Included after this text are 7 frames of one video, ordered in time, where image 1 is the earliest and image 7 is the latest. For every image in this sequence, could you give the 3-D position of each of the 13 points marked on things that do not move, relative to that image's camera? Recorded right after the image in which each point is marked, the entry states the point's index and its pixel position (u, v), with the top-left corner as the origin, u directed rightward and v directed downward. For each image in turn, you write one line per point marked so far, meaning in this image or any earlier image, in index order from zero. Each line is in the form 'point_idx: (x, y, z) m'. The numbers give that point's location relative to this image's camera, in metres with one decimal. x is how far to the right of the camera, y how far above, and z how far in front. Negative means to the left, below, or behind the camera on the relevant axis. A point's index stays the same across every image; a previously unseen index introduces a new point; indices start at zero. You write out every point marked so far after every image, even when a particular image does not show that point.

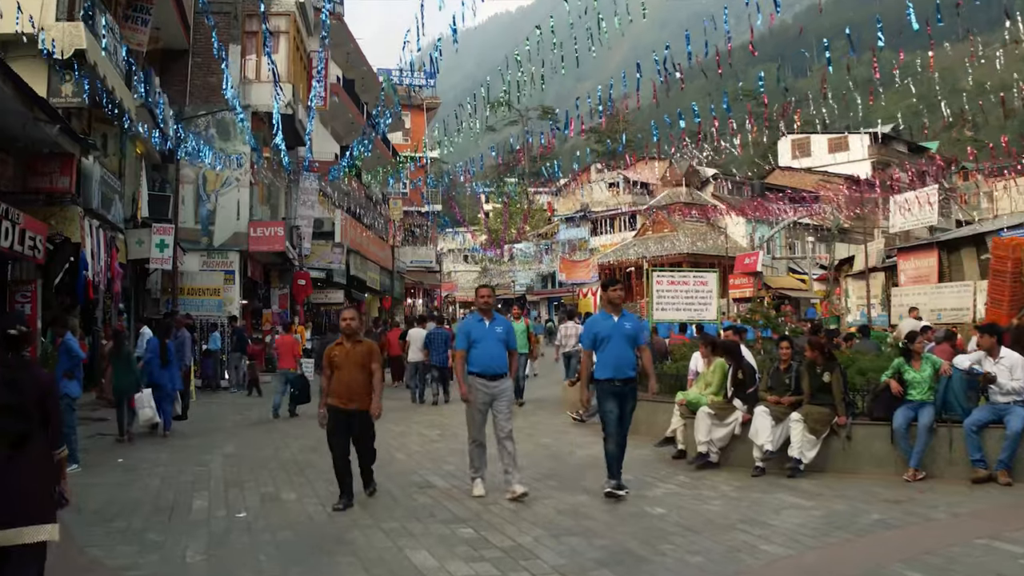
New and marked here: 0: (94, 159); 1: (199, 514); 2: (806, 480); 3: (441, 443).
0: (-7.3, +2.3, +15.5) m
1: (-2.4, -1.7, +6.7) m
2: (+2.6, -1.7, +7.8) m
3: (-0.8, -1.8, +10.2) m
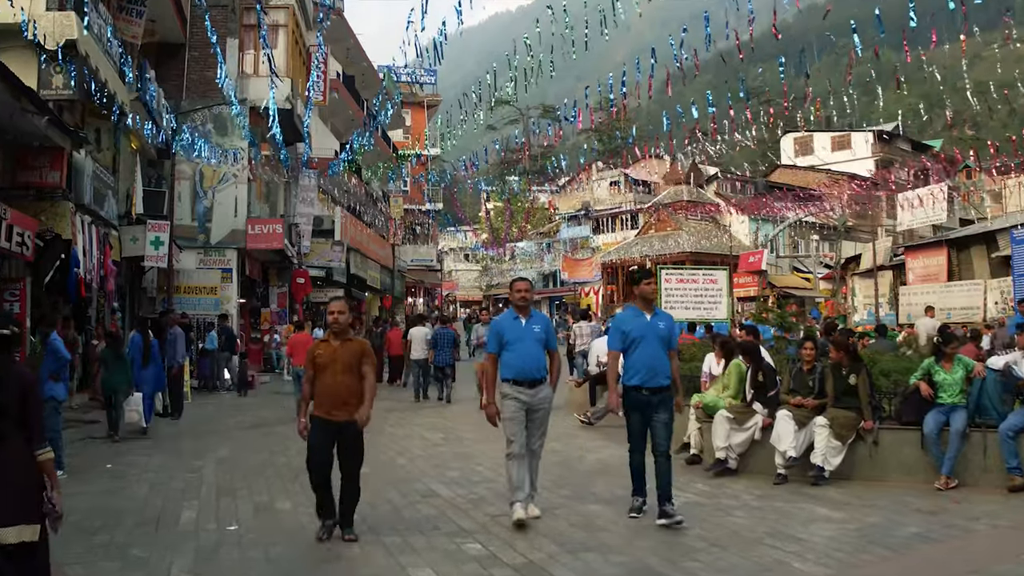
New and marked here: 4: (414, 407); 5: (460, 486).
0: (-7.3, +2.3, +15.1) m
1: (-2.3, -1.7, +6.3) m
2: (+2.7, -1.7, +7.4) m
3: (-0.7, -1.8, +9.8) m
4: (-1.7, -2.1, +15.3) m
5: (-0.4, -1.7, +7.5) m
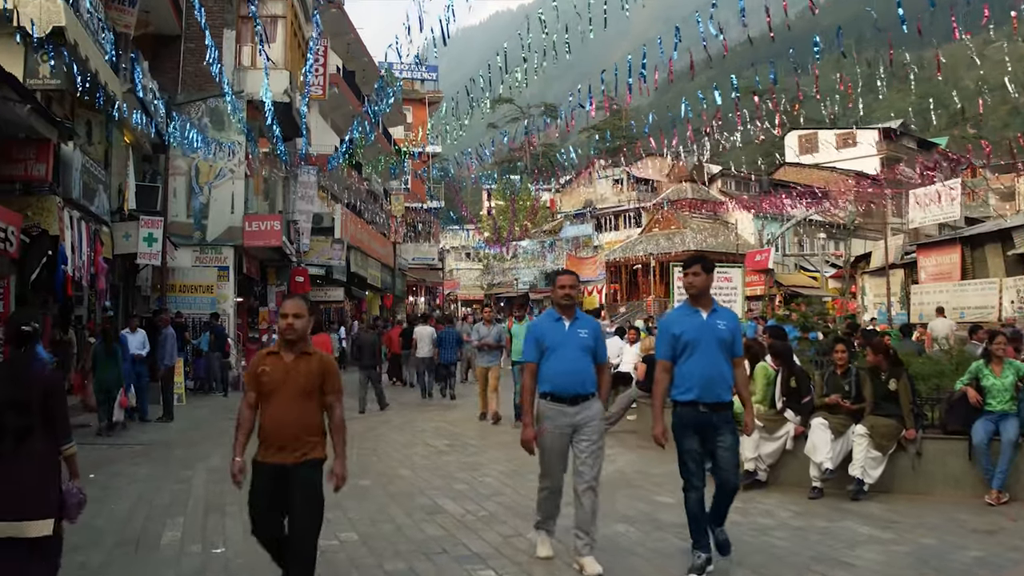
0: (-7.1, +2.3, +14.5) m
1: (-2.2, -1.7, +5.7) m
2: (+2.8, -1.7, +6.8) m
3: (-0.6, -1.7, +9.2) m
4: (-1.6, -2.0, +14.7) m
5: (-0.3, -1.7, +6.9) m
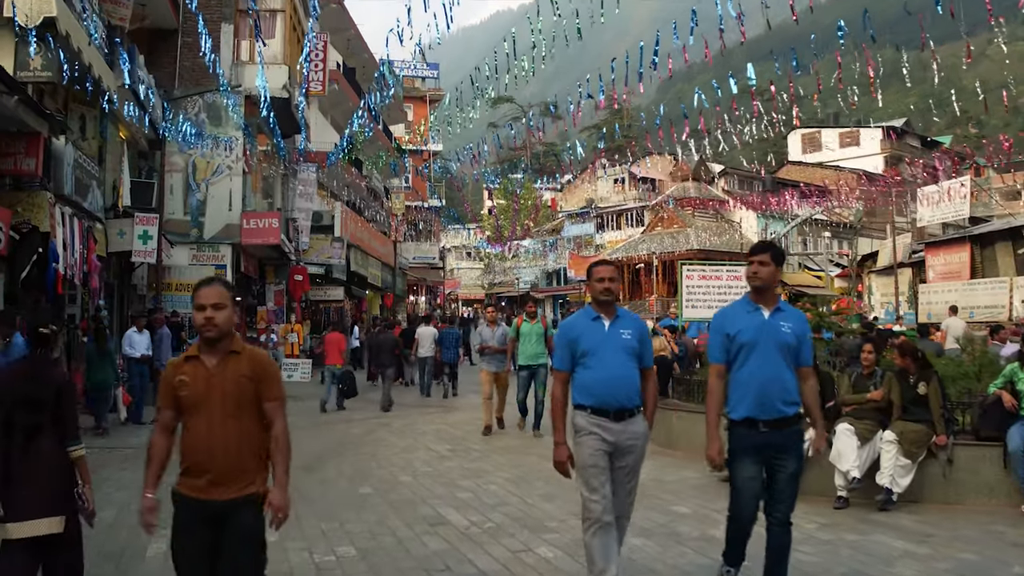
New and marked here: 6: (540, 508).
0: (-7.1, +2.3, +14.1) m
1: (-2.2, -1.7, +5.3) m
2: (+2.8, -1.6, +6.4) m
3: (-0.6, -1.7, +8.8) m
4: (-1.5, -2.0, +14.3) m
5: (-0.3, -1.7, +6.5) m
6: (+0.2, -1.7, +6.7) m
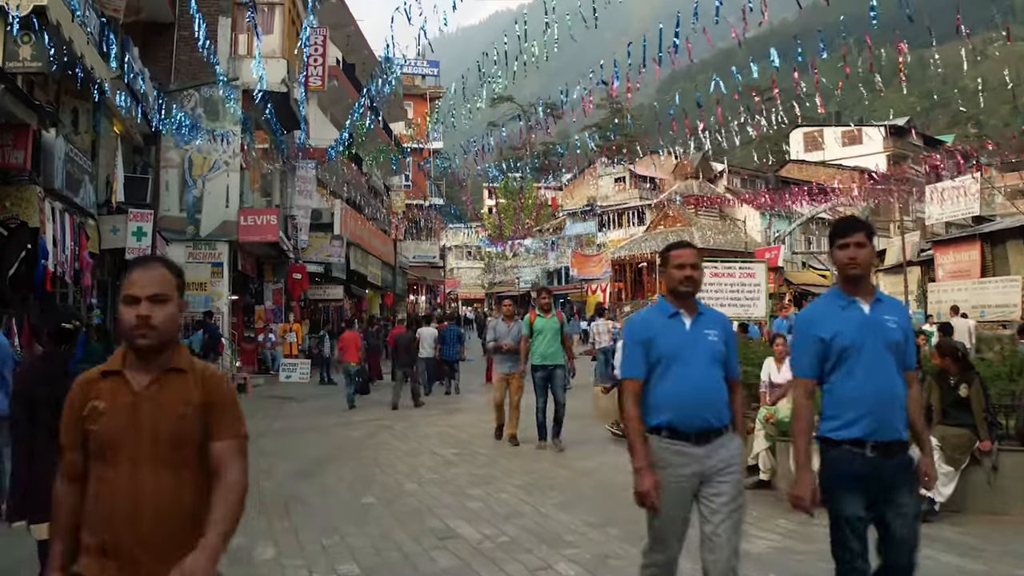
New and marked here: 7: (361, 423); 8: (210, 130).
0: (-7.0, +2.4, +13.6) m
1: (-2.1, -1.6, +4.9) m
2: (+2.9, -1.6, +5.9) m
3: (-0.5, -1.7, +8.4) m
4: (-1.5, -2.0, +13.9) m
5: (-0.2, -1.6, +6.1) m
6: (+0.3, -1.6, +6.2) m
7: (-2.1, -1.9, +12.5) m
8: (-6.9, +3.6, +20.1) m
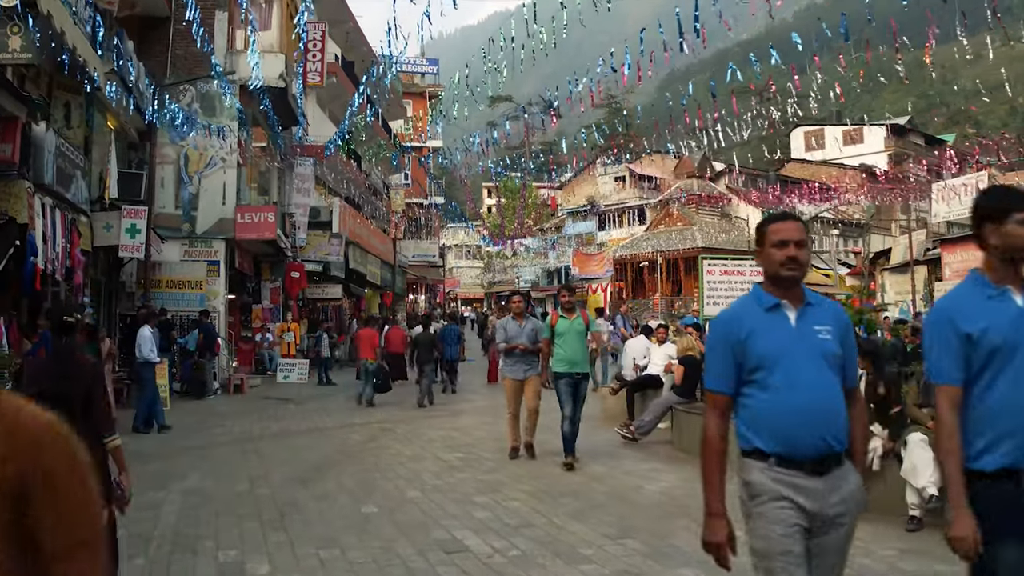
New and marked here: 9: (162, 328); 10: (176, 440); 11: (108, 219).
0: (-6.9, +2.4, +13.2) m
1: (-2.0, -1.6, +4.5) m
2: (+3.0, -1.6, +5.6) m
3: (-0.4, -1.7, +8.0) m
4: (-1.4, -1.9, +13.5) m
5: (-0.1, -1.6, +5.7) m
6: (+0.4, -1.6, +5.9) m
7: (-2.1, -1.9, +12.1) m
8: (-6.8, +3.6, +19.7) m
9: (-6.5, -0.7, +16.6) m
10: (-4.3, -1.9, +11.2) m
11: (-7.2, +1.2, +15.7) m
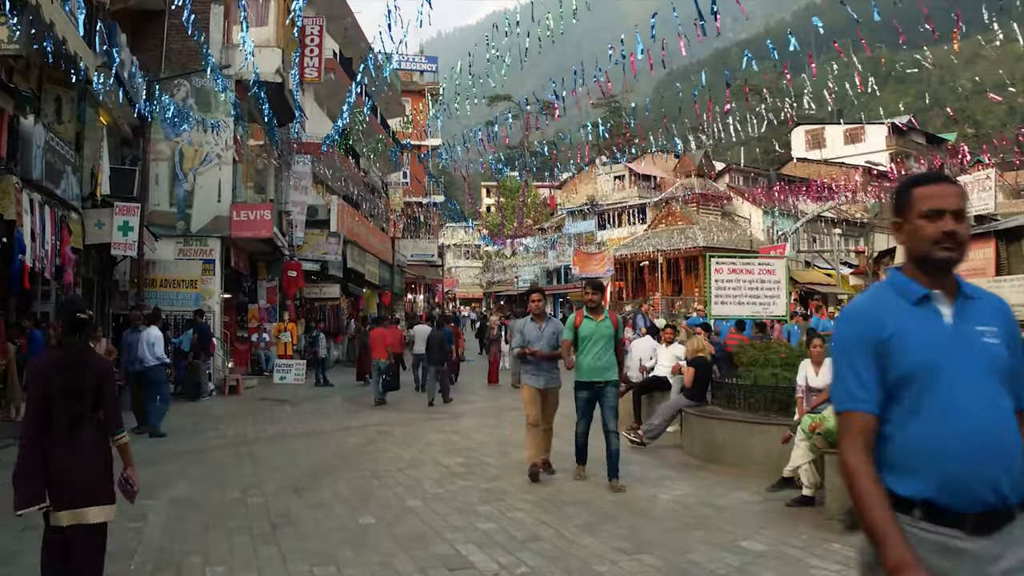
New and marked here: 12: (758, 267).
0: (-6.9, +2.4, +12.9) m
1: (-1.9, -1.6, +4.1) m
2: (+3.0, -1.6, +5.2) m
3: (-0.4, -1.7, +7.6) m
4: (-1.4, -1.9, +13.1) m
5: (-0.1, -1.6, +5.4) m
6: (+0.4, -1.6, +5.5) m
7: (-2.0, -1.9, +11.8) m
8: (-6.8, +3.6, +19.3) m
9: (-6.5, -0.7, +16.2) m
10: (-4.2, -1.9, +10.8) m
11: (-7.2, +1.3, +15.3) m
12: (+3.6, +0.3, +12.8) m
